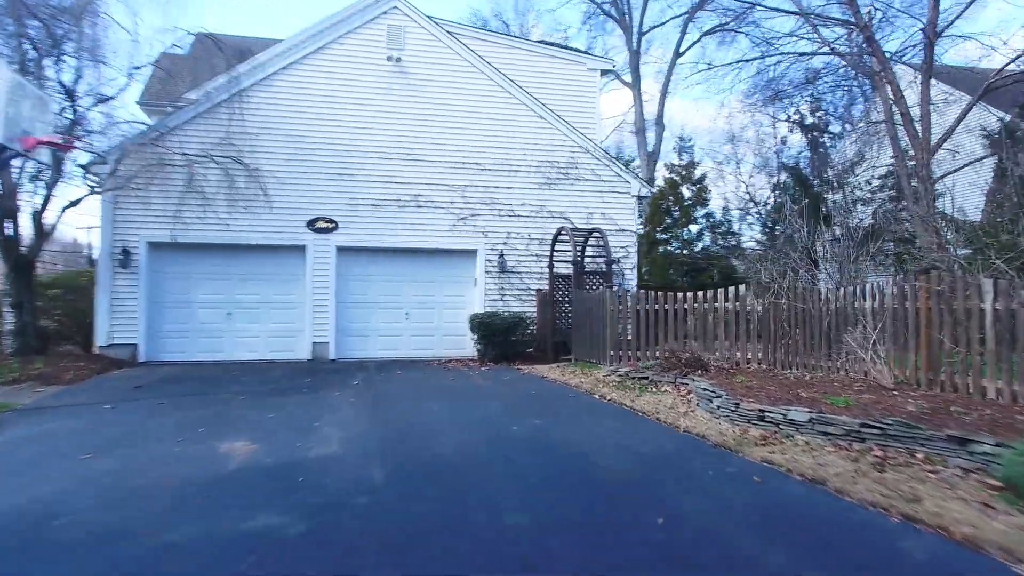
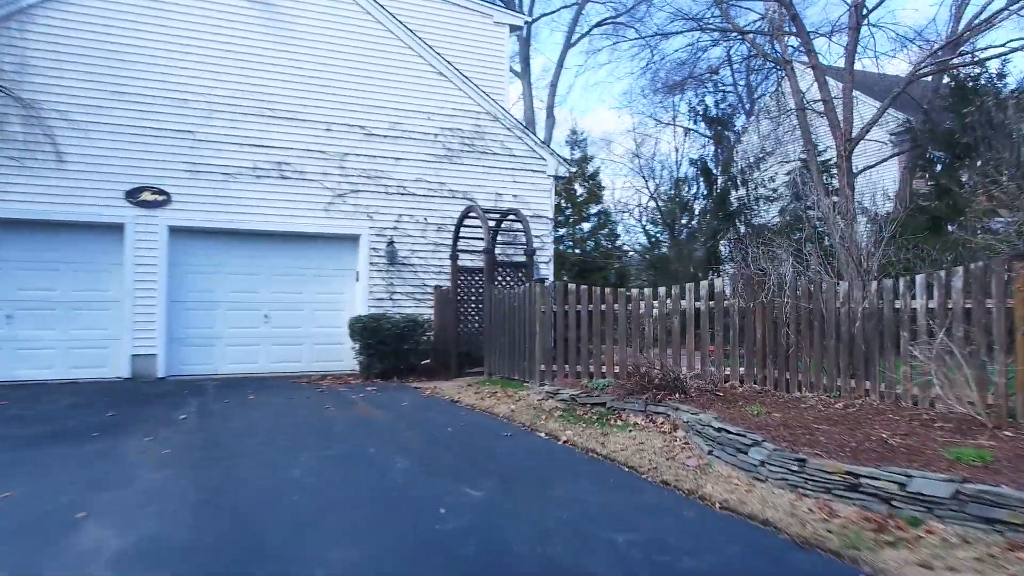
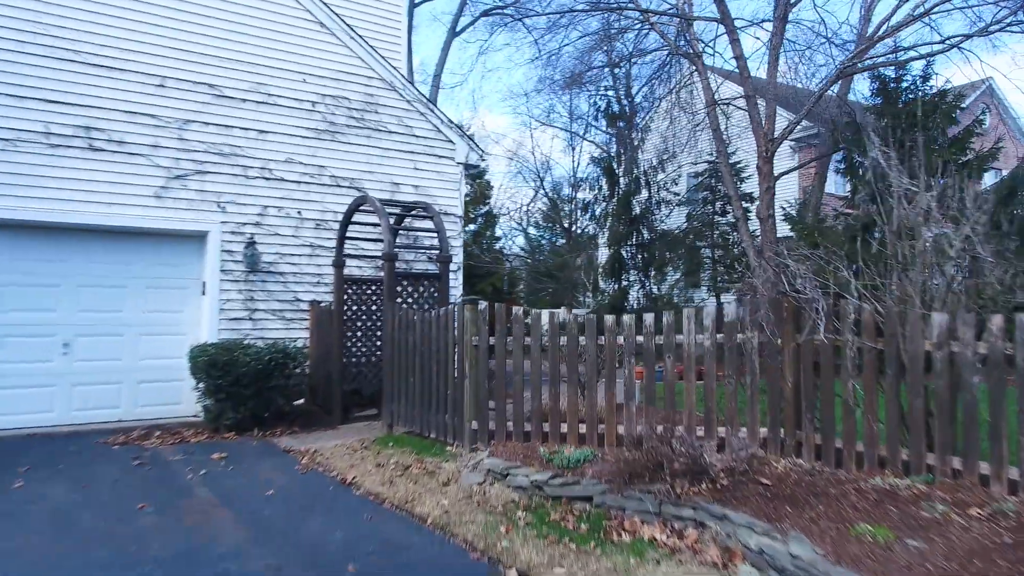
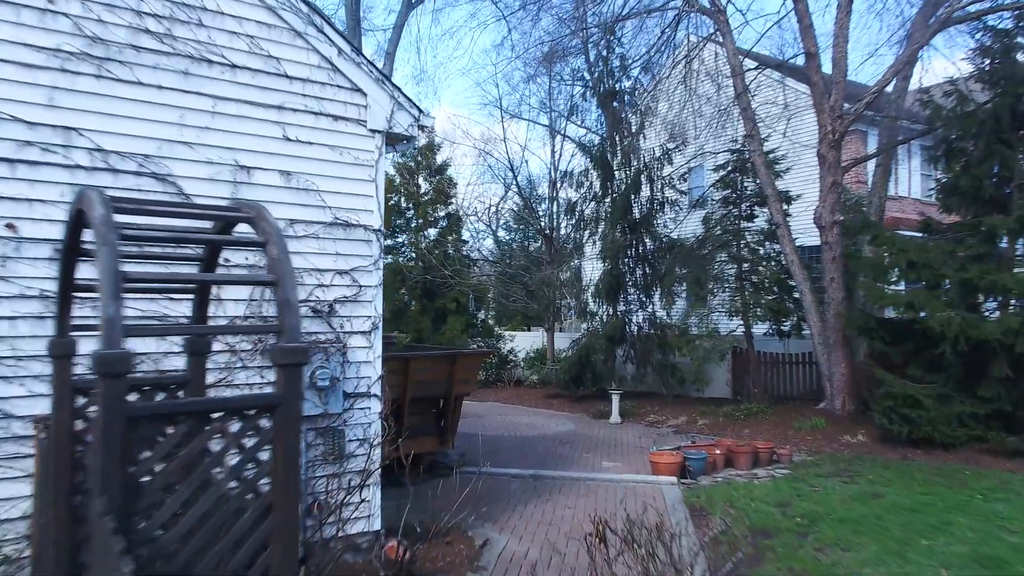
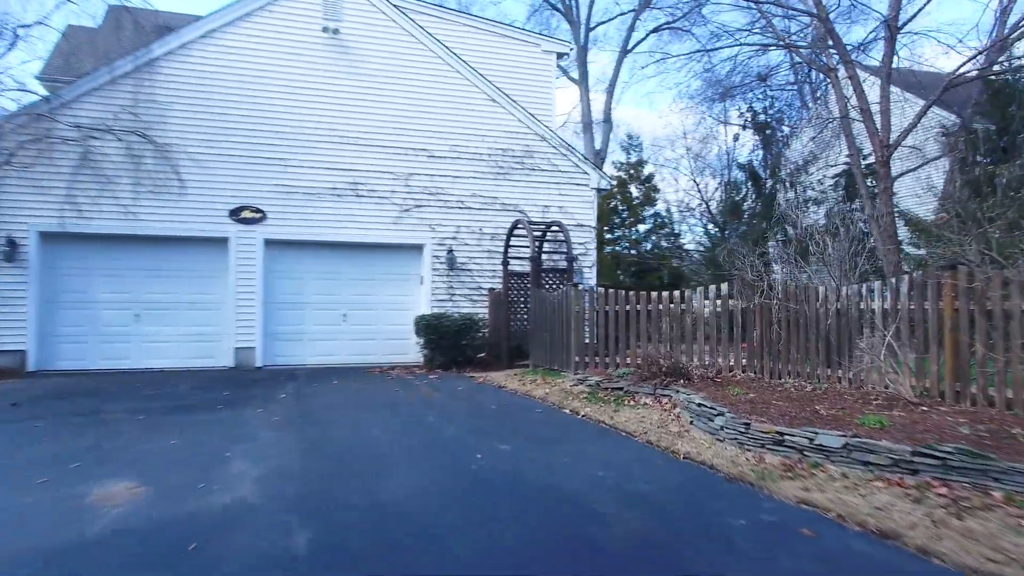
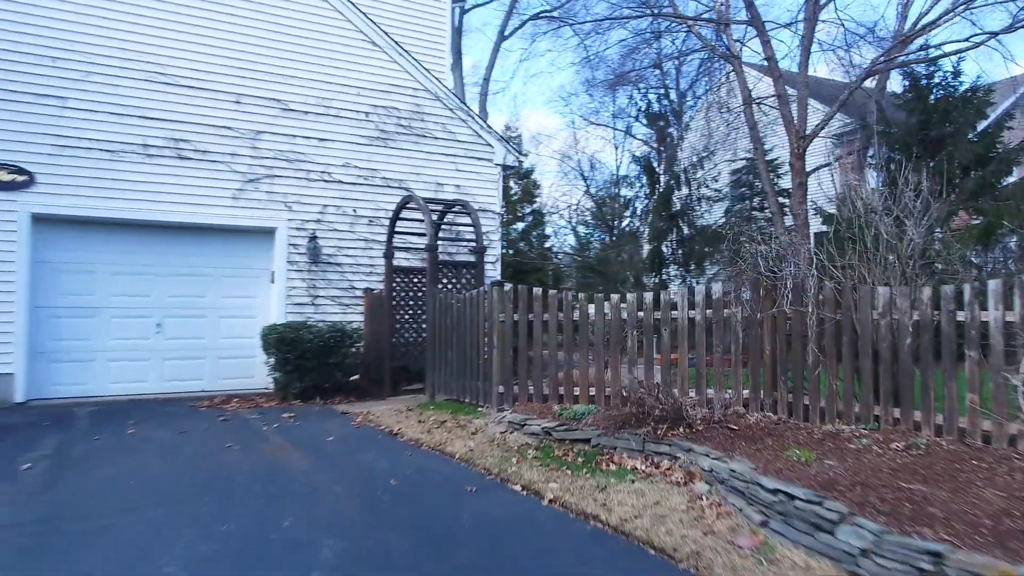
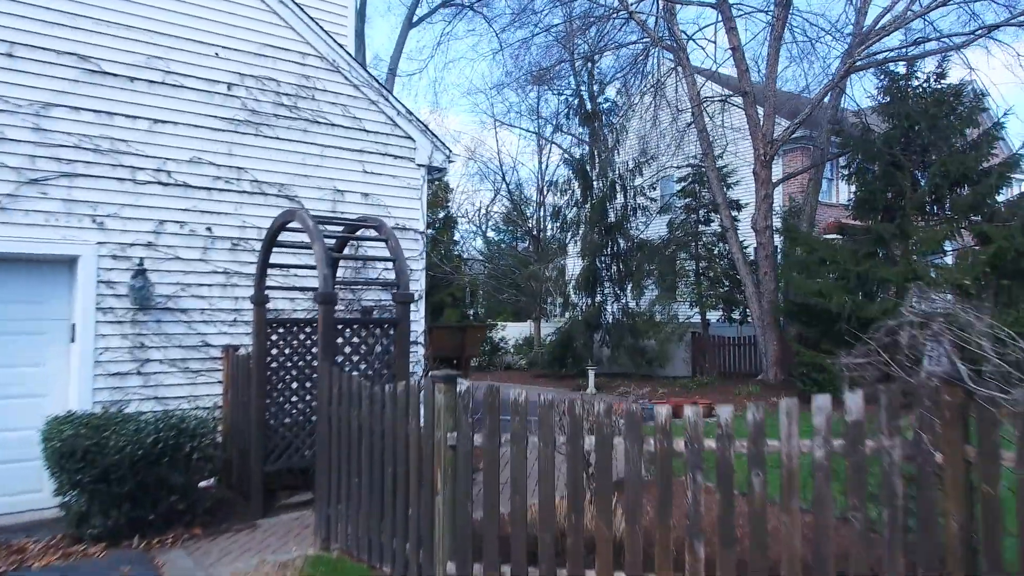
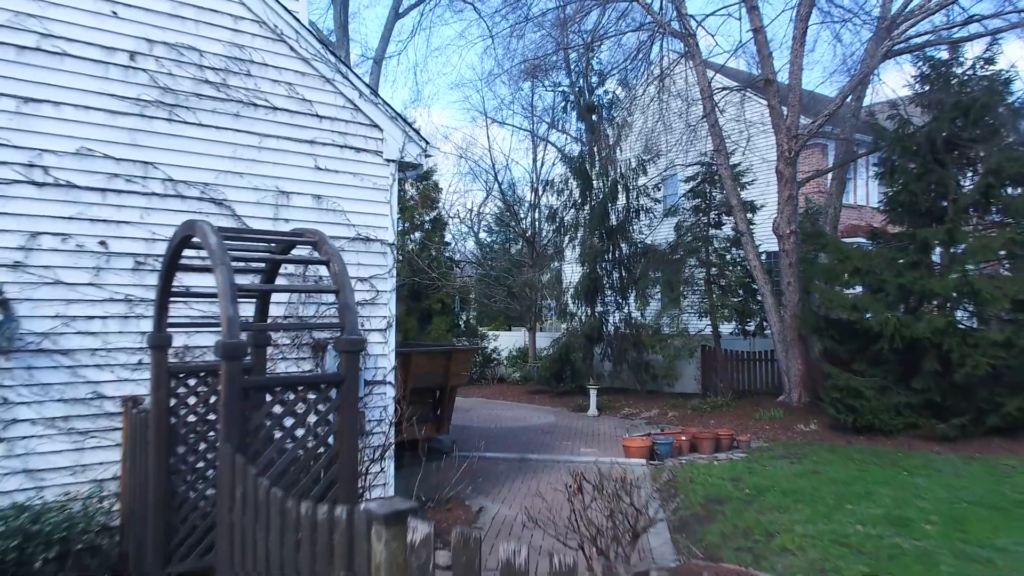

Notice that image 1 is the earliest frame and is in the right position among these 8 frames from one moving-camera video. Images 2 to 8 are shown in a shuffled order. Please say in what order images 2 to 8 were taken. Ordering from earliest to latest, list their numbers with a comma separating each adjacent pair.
5, 2, 6, 3, 7, 8, 4
